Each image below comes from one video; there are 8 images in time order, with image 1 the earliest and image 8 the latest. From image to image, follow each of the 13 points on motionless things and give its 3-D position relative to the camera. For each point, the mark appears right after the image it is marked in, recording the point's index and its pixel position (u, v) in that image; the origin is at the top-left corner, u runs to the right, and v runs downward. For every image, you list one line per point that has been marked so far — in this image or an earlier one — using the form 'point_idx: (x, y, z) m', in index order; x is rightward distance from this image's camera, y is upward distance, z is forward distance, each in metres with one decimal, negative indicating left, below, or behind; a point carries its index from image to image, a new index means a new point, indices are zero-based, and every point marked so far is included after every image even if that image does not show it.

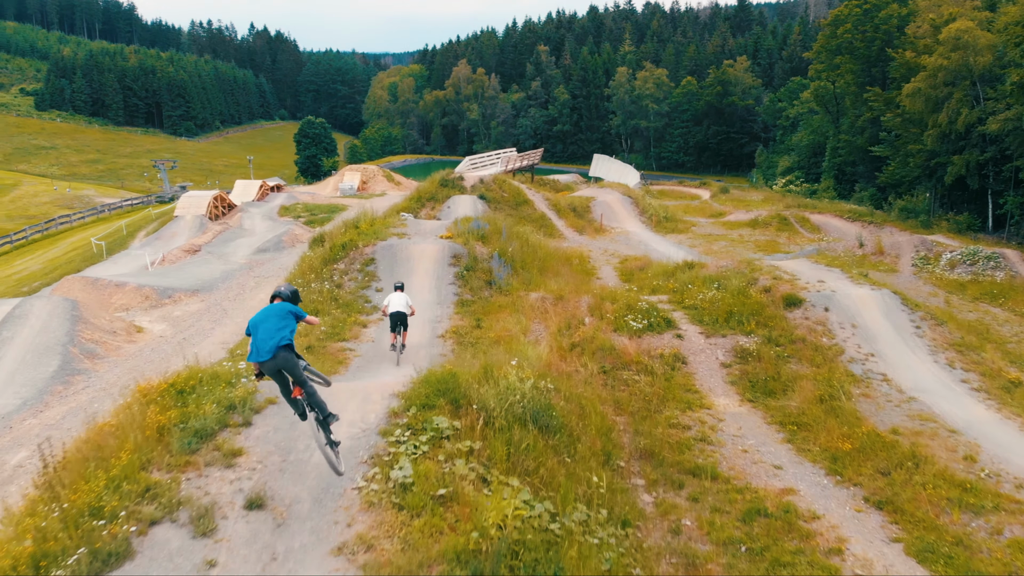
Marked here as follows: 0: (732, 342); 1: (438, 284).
0: (+3.2, -0.8, +12.9) m
1: (-1.4, +0.1, +17.1) m
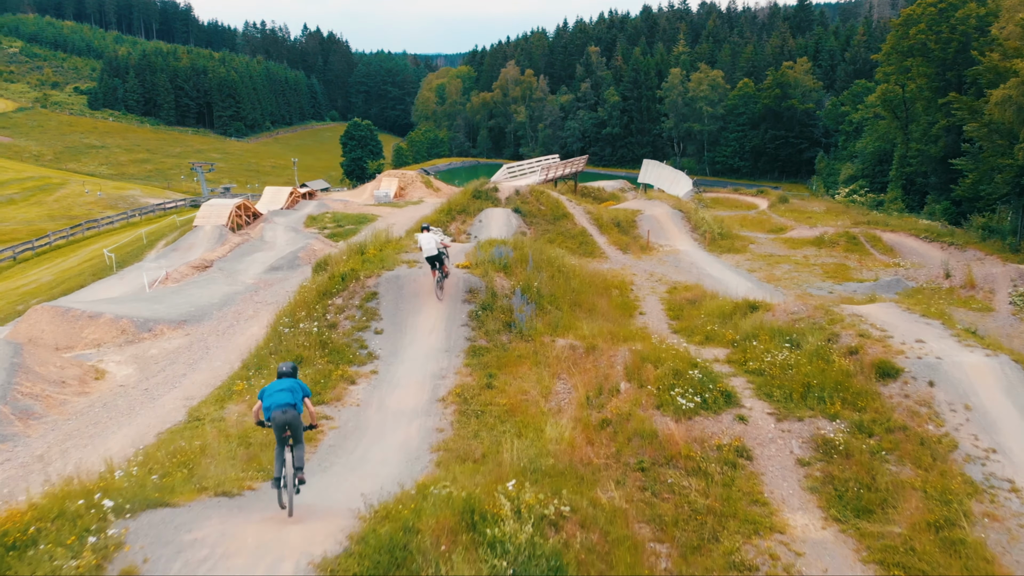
0: (+3.4, -1.6, +9.9) m
1: (-1.0, -0.6, +14.4) m
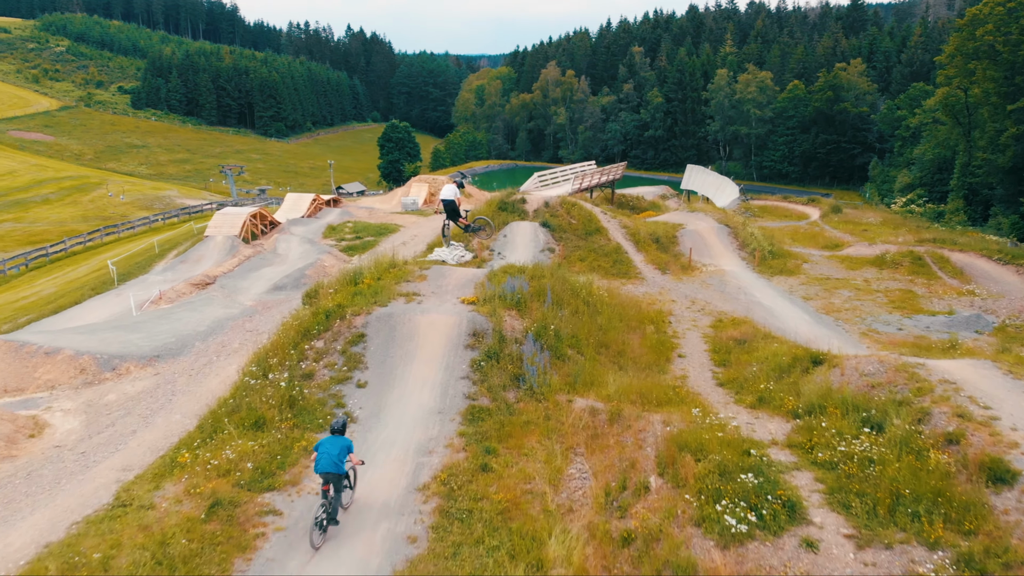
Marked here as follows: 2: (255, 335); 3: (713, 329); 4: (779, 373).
0: (+3.3, -2.3, +7.4) m
1: (-0.9, -1.2, +12.1) m
2: (-5.1, -1.0, +17.4) m
3: (+4.1, -0.8, +18.0) m
4: (+4.0, -1.3, +13.1) m
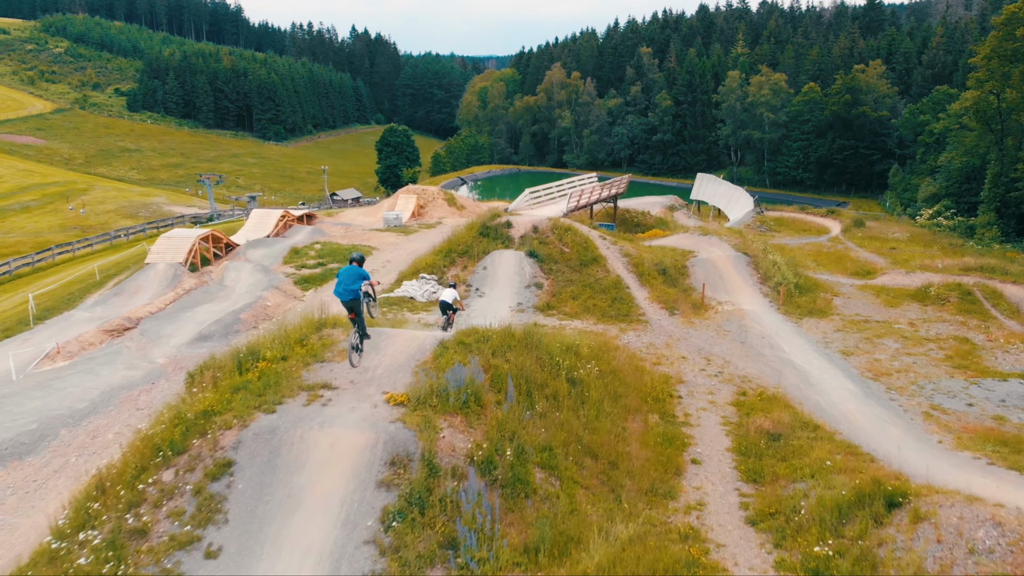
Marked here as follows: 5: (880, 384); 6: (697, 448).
0: (+2.6, -3.4, +3.4) m
1: (-1.5, -2.3, +8.1) m
2: (-5.7, -2.1, +13.5) m
3: (+3.5, -1.9, +14.0) m
4: (+3.4, -2.4, +9.1) m
5: (+6.7, -1.8, +16.0) m
6: (+2.5, -2.3, +12.1) m
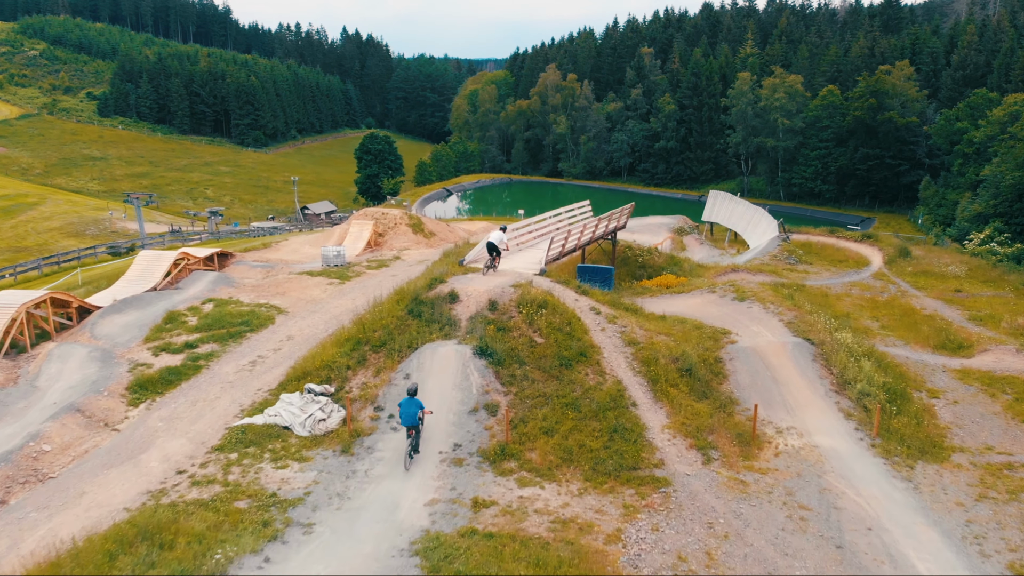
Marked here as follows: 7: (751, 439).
0: (+1.6, -5.3, -4.8) m
1: (-2.5, -4.2, -0.1) m
2: (-6.7, -4.0, +5.3) m
3: (+2.5, -3.9, +5.8) m
4: (+2.4, -4.3, +1.0) m
5: (+5.7, -3.7, +7.9) m
6: (+1.5, -4.2, +3.9) m
7: (+3.8, -2.4, +14.1) m
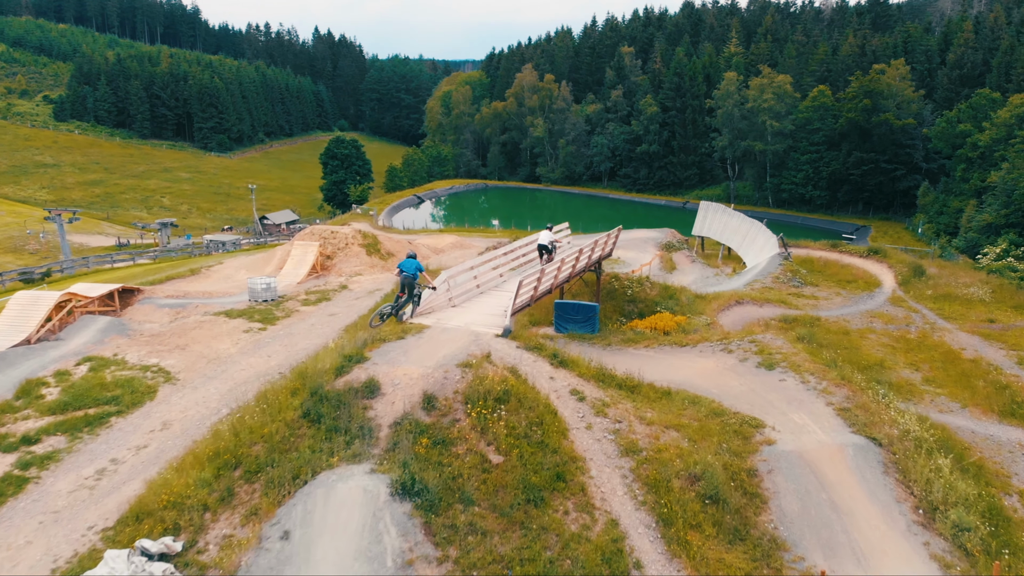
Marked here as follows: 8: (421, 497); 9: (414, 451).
0: (+1.4, -6.3, -9.5) m
1: (-2.8, -5.3, -4.9) m
2: (-7.1, -5.2, +0.4) m
3: (+2.1, -5.0, +1.1) m
4: (+2.1, -5.4, -3.8) m
5: (+5.3, -4.8, +3.2) m
6: (+1.1, -5.3, -0.8) m
7: (+3.1, -3.5, +9.4) m
8: (-0.8, -2.4, +10.6) m
9: (-1.1, -2.1, +10.9) m
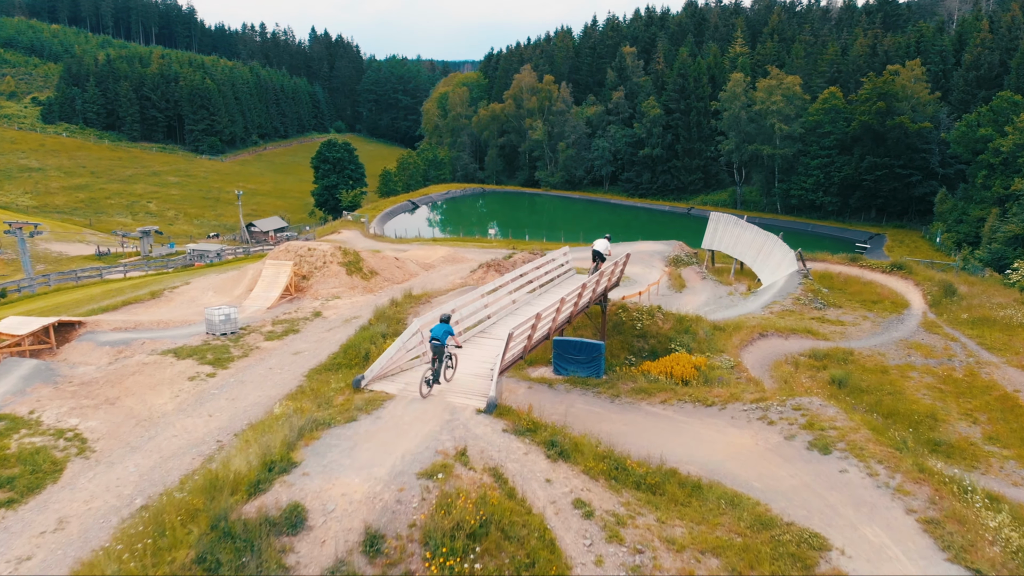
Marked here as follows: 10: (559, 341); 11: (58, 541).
0: (+1.3, -7.2, -12.6) m
1: (-3.0, -6.1, -8.0) m
2: (-7.3, -6.0, -2.7) m
3: (+1.9, -5.8, -2.0) m
4: (+1.9, -6.2, -6.9) m
5: (+5.1, -5.6, +0.2) m
6: (+1.0, -6.1, -3.9) m
7: (+3.0, -4.3, +6.3) m
8: (-1.0, -3.2, +7.5) m
9: (-1.3, -2.9, +7.8) m
10: (+1.3, -0.7, +20.4) m
11: (-5.8, -3.2, +11.3) m
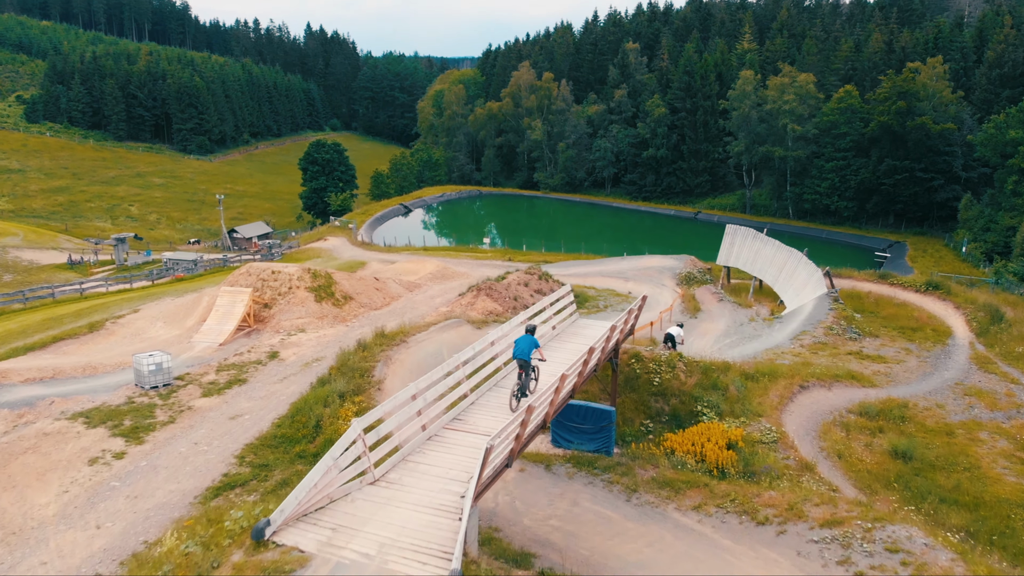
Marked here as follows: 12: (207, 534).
0: (+1.0, -8.2, -16.4) m
1: (-3.2, -7.2, -11.8) m
2: (-7.6, -7.0, -6.5) m
3: (+1.7, -6.8, -5.8) m
4: (+1.7, -7.2, -10.7) m
5: (+4.9, -6.6, -3.7) m
6: (+0.7, -7.1, -7.7) m
7: (+2.7, -5.3, +2.5) m
8: (-1.2, -4.2, +3.7) m
9: (-1.5, -3.9, +4.0) m
10: (+1.0, -1.7, +16.6) m
11: (-6.1, -4.2, +7.5) m
12: (-3.6, -2.8, +10.4) m
